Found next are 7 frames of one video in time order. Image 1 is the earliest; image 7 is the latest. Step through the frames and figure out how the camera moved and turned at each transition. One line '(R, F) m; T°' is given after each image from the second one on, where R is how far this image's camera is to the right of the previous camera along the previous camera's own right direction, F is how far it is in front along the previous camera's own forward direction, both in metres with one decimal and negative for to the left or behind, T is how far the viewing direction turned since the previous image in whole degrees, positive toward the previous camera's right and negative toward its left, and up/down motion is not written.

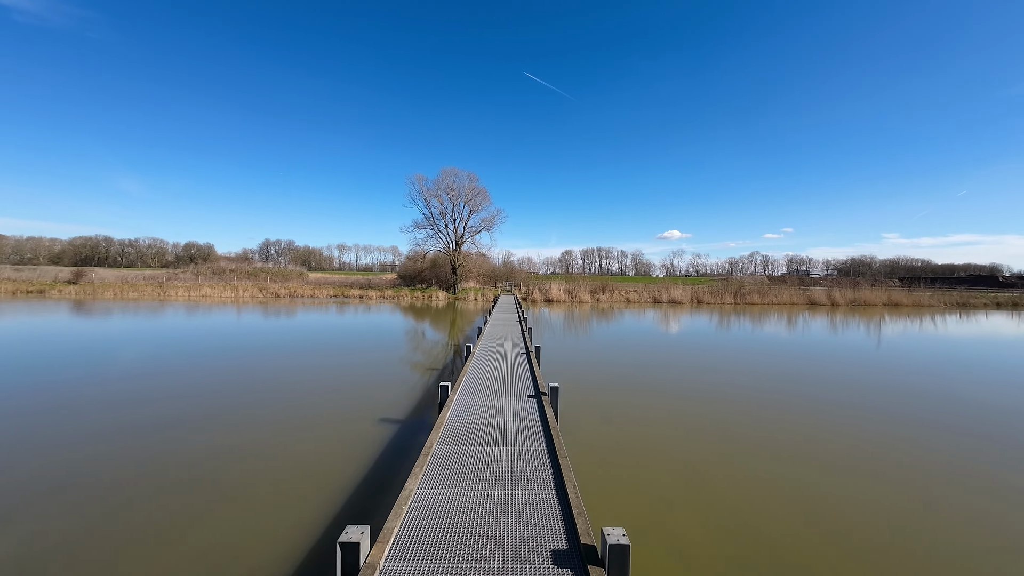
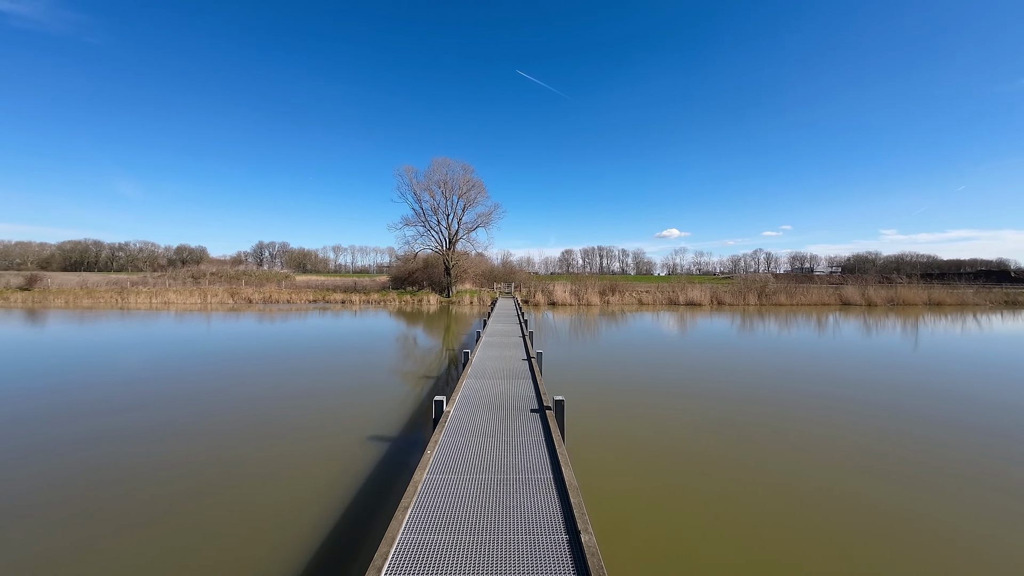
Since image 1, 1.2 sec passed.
(0.0, +1.1) m; 0°
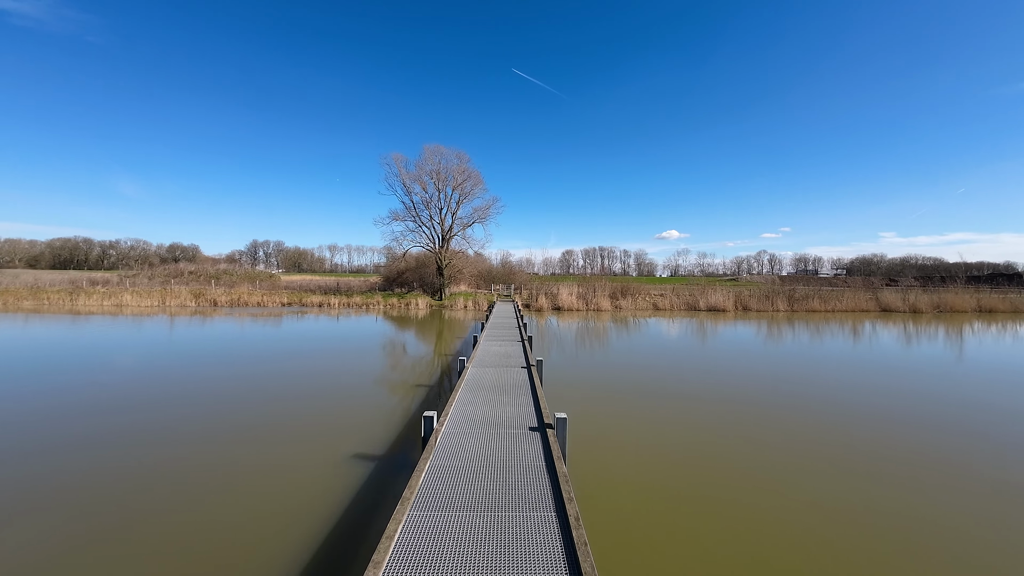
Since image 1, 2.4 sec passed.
(0.0, +1.1) m; 0°
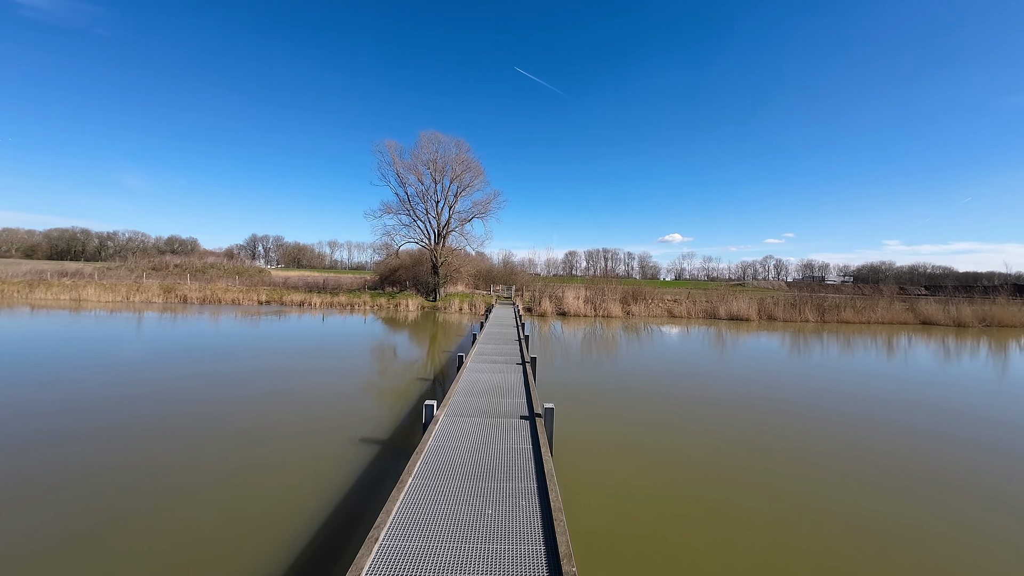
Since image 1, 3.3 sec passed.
(0.0, +0.8) m; 0°
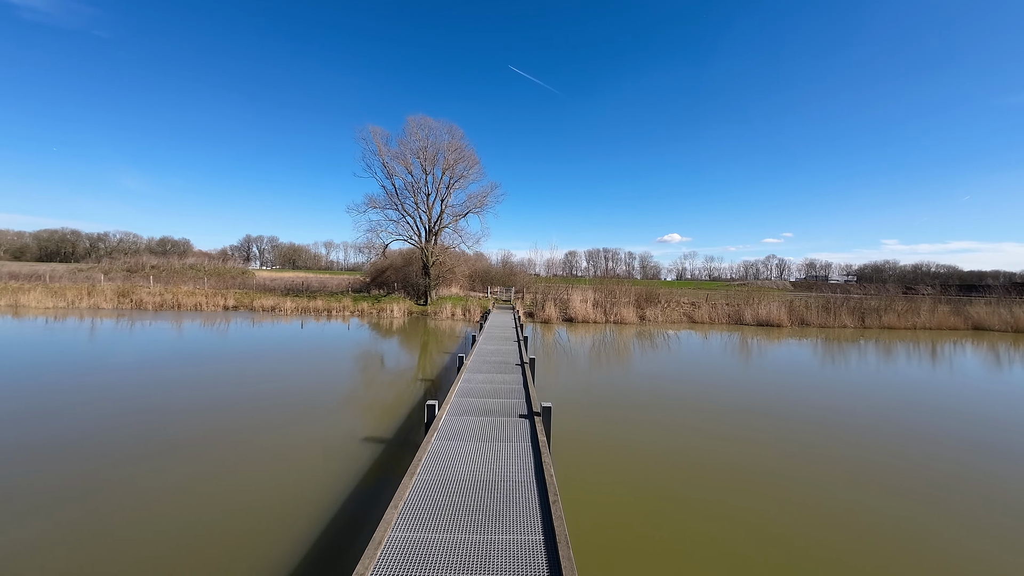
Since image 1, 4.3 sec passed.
(0.0, +0.9) m; 0°
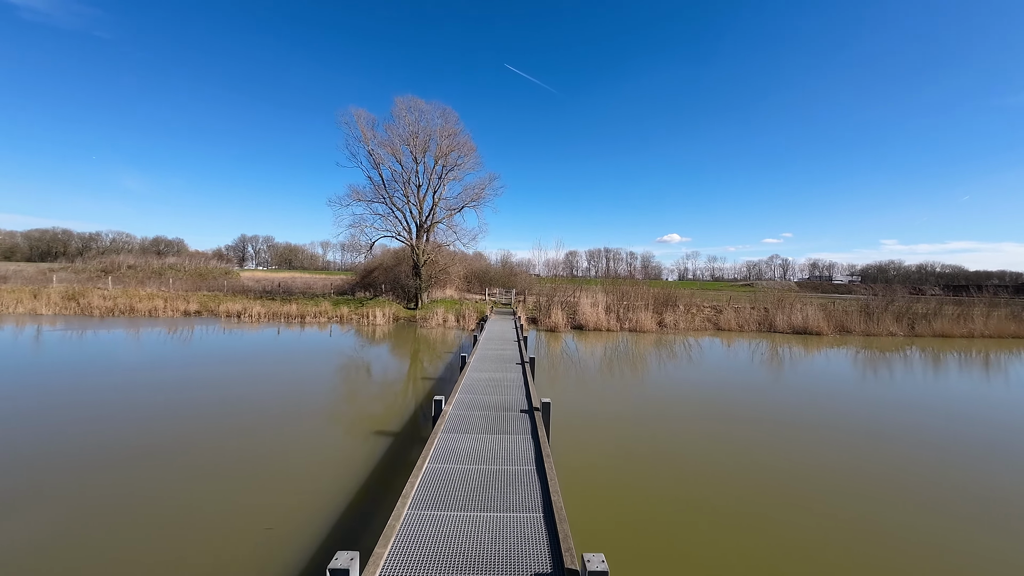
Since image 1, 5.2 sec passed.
(0.0, +0.9) m; 0°
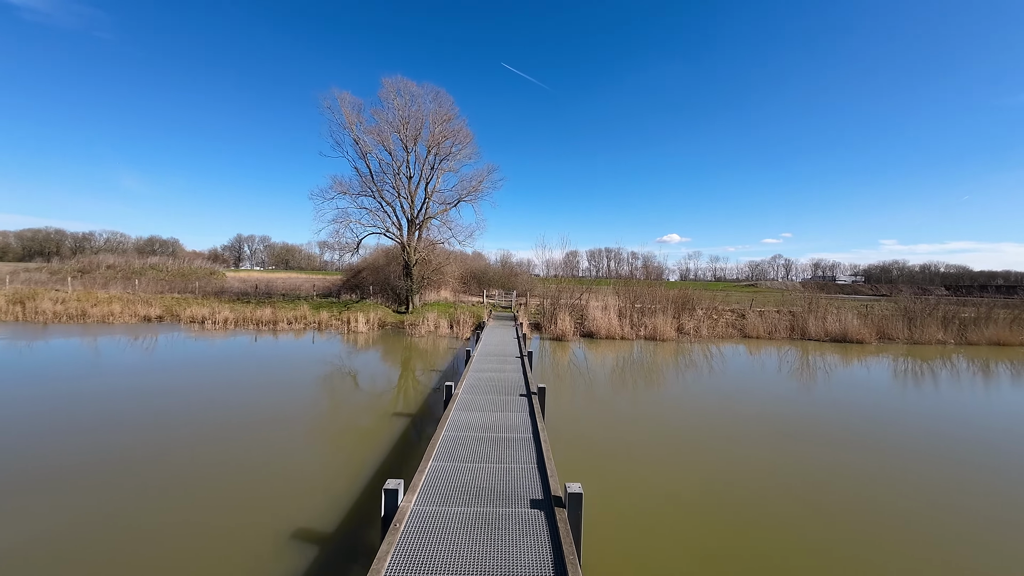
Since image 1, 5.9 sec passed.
(0.0, +0.7) m; 0°
